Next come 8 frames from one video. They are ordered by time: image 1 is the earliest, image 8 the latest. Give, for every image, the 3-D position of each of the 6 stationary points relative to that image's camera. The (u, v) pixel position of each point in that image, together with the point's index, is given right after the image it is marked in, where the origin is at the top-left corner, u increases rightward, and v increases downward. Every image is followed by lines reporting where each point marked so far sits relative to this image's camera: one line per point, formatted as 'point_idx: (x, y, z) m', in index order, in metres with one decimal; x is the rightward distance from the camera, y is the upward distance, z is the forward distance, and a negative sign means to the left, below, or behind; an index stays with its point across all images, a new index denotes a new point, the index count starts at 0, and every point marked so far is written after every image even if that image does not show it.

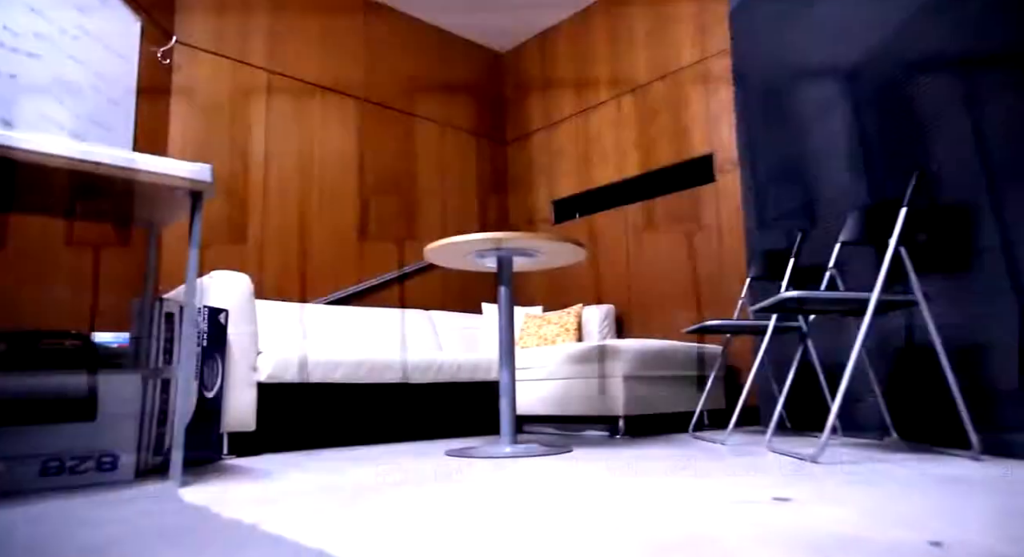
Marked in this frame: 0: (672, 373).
0: (+0.9, -0.5, +3.4) m
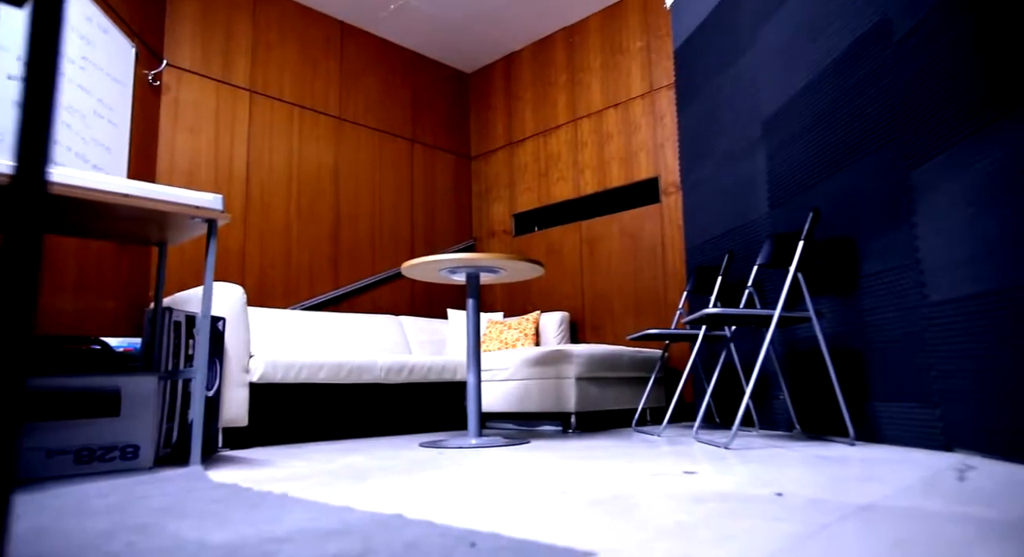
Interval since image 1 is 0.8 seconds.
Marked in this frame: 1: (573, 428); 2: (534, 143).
0: (+0.6, -0.6, +3.9) m
1: (+0.3, -0.8, +3.7) m
2: (+0.2, +1.2, +5.6) m
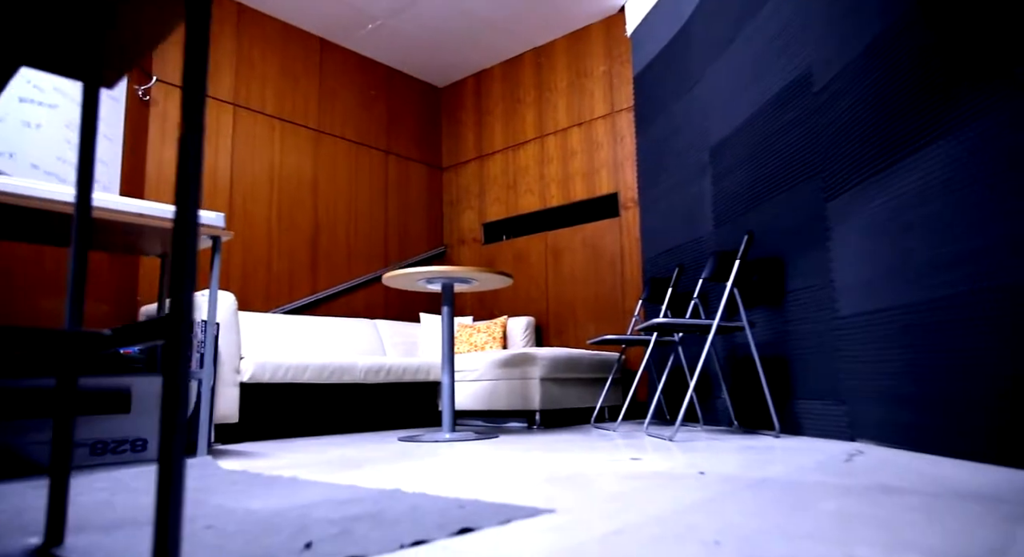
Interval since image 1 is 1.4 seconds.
0: (+0.4, -0.6, +4.3) m
1: (+0.2, -0.9, +4.0) m
2: (-0.1, +1.1, +5.9) m
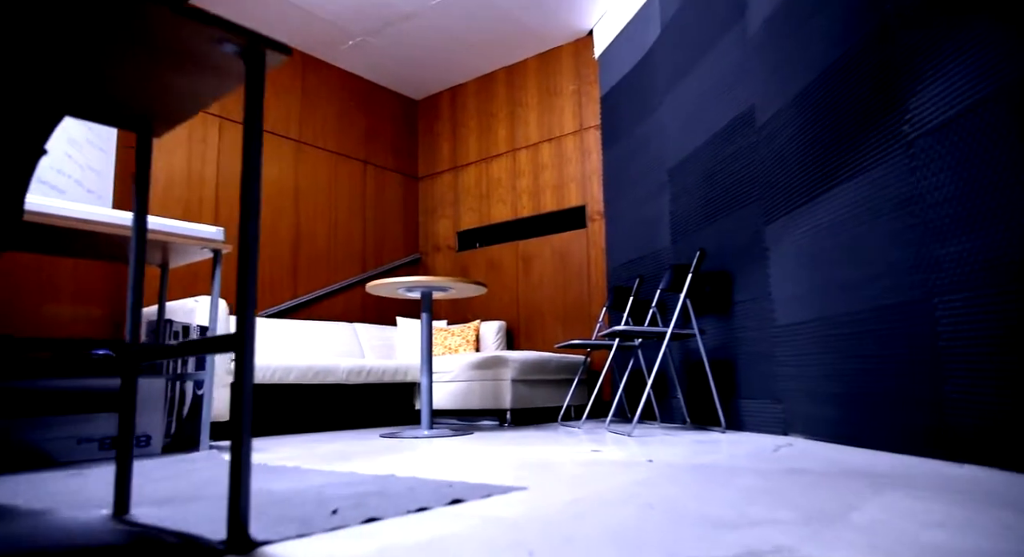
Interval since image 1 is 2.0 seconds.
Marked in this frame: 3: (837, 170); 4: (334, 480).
0: (+0.3, -0.7, +4.6) m
1: (0.0, -1.0, +4.3) m
2: (-0.3, +1.1, +6.2) m
3: (+1.3, +0.5, +2.7) m
4: (-0.5, -0.6, +1.9) m
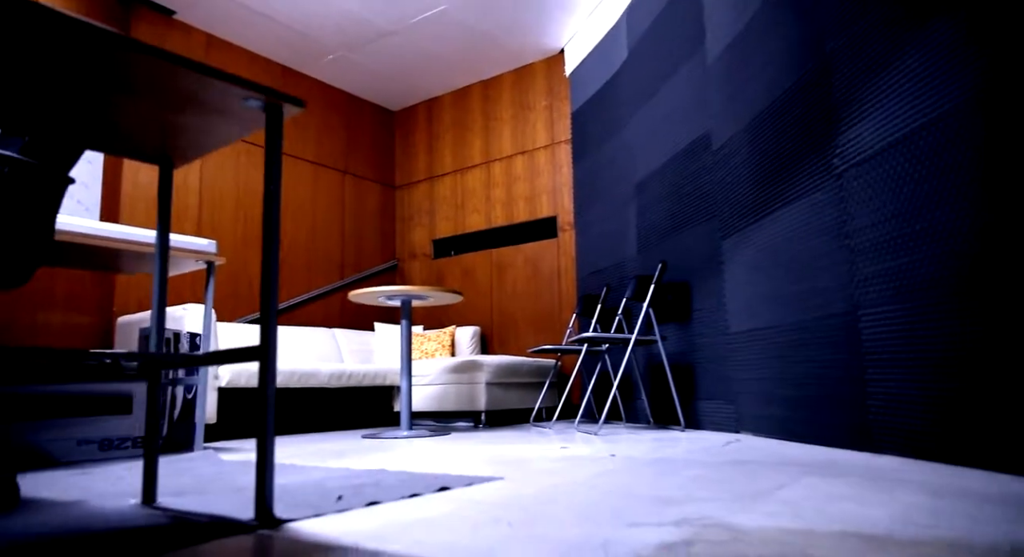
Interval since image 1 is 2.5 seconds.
0: (+0.1, -0.8, +4.8) m
1: (-0.2, -1.0, +4.5) m
2: (-0.6, +1.0, +6.4) m
3: (+1.2, +0.4, +3.0) m
4: (-0.6, -0.6, +2.1) m
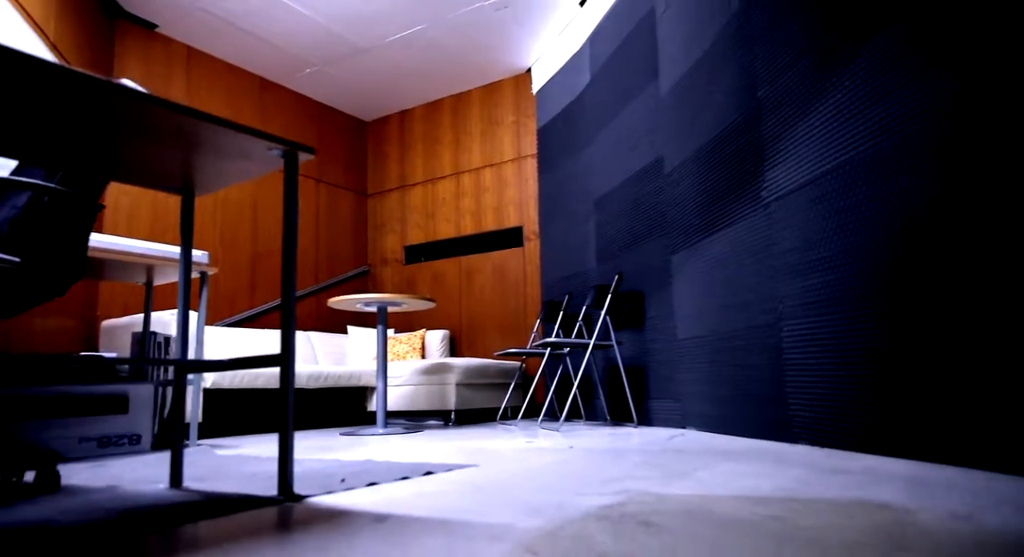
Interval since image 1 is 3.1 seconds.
0: (-0.2, -0.8, +5.1) m
1: (-0.4, -1.1, +4.9) m
2: (-0.9, +0.9, +6.7) m
3: (+1.1, +0.3, +3.4) m
4: (-0.7, -0.7, +2.4) m
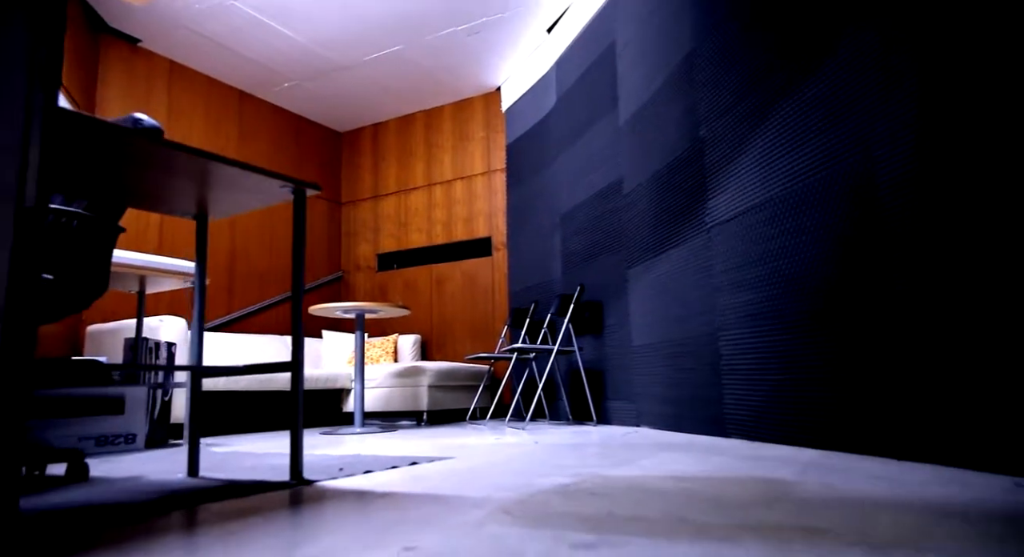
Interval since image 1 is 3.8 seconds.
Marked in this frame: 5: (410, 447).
0: (-0.5, -0.9, +5.4) m
1: (-0.7, -1.1, +5.2) m
2: (-1.3, +0.9, +7.0) m
3: (+0.9, +0.3, +3.8) m
4: (-0.8, -0.7, +2.7) m
5: (-0.5, -0.9, +3.3) m
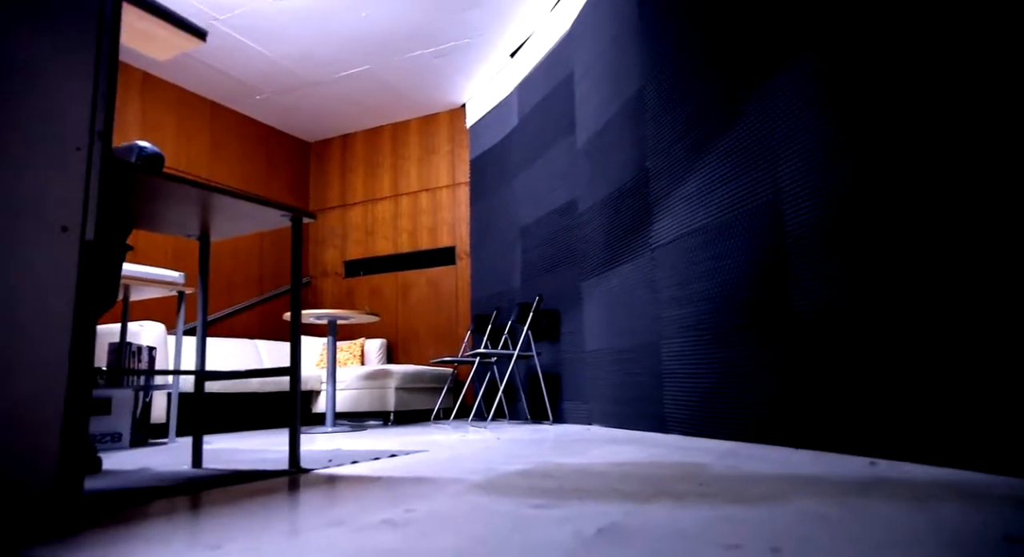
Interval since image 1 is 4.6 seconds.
0: (-0.8, -1.0, +5.8) m
1: (-1.0, -1.2, +5.5) m
2: (-1.7, +0.8, +7.2) m
3: (+0.7, +0.2, +4.2) m
4: (-1.0, -0.8, +3.0) m
5: (-0.7, -0.9, +3.6) m
